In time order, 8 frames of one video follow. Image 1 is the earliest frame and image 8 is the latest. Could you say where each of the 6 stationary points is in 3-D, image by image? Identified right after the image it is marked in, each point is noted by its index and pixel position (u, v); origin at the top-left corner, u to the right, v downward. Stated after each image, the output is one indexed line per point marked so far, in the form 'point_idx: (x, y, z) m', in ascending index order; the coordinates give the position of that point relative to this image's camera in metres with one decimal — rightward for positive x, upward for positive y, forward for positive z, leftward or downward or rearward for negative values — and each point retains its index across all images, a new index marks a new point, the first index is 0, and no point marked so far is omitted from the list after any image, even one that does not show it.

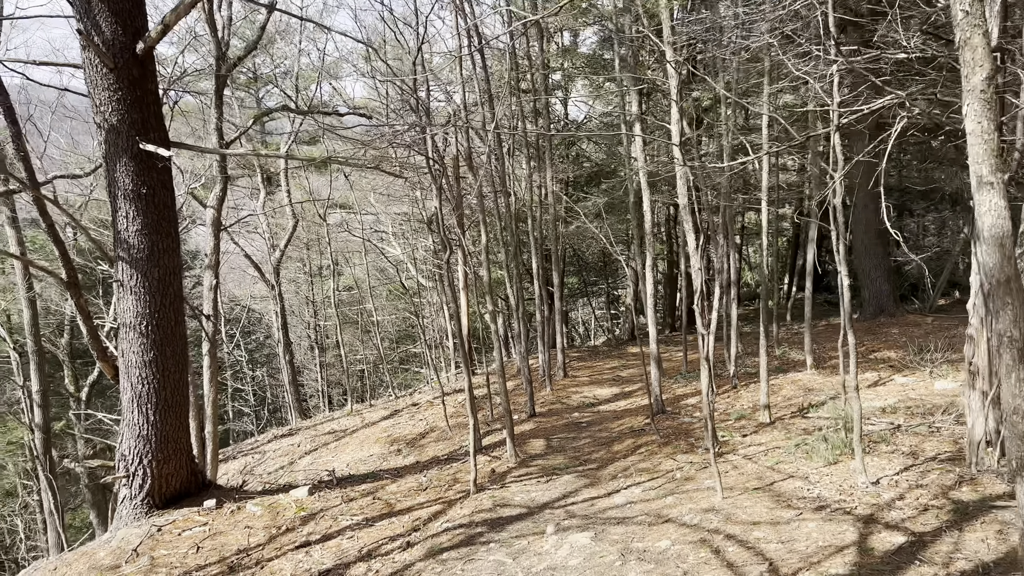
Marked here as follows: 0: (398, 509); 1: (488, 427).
0: (-0.8, -1.6, +5.8) m
1: (-0.3, -1.5, +8.7) m
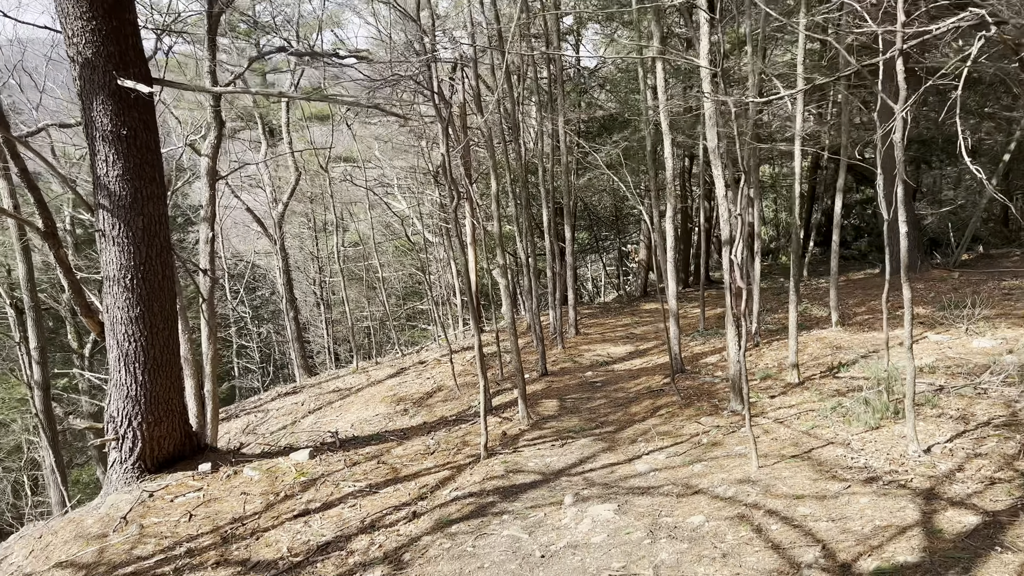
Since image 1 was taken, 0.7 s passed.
0: (-0.7, -1.3, +5.4) m
1: (-0.2, -1.0, +8.3) m
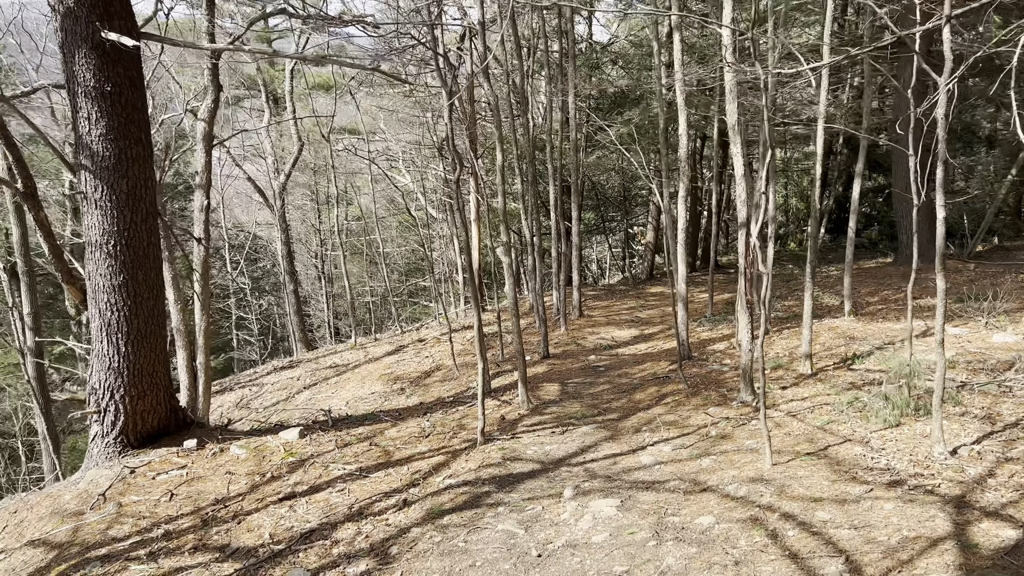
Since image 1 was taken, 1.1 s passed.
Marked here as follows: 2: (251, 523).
0: (-0.7, -1.1, +5.2) m
1: (-0.1, -0.8, +8.1) m
2: (-1.4, -1.3, +4.3) m
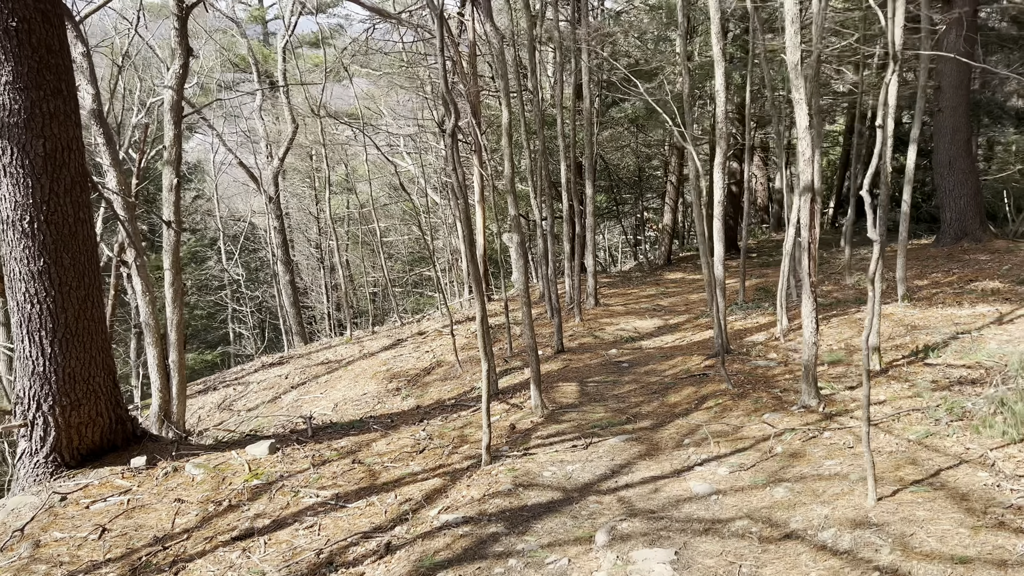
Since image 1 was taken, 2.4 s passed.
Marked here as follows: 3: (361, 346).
0: (-0.7, -1.0, +4.2) m
1: (-0.1, -0.7, +7.1) m
2: (-1.3, -1.2, +3.4) m
3: (-2.0, -0.7, +10.4) m
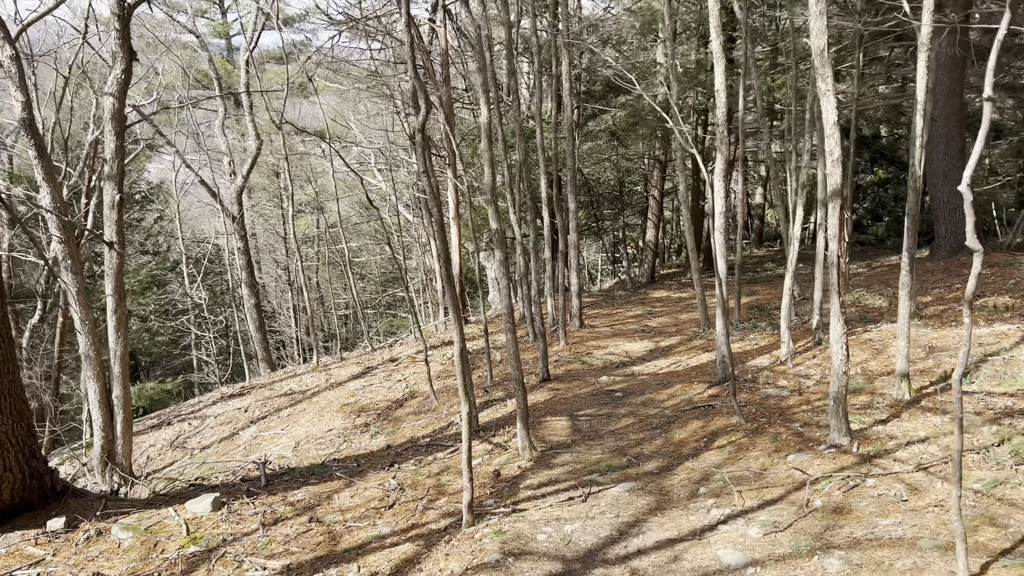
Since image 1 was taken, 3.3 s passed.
0: (-0.7, -1.1, +3.5) m
1: (-0.2, -0.9, +6.4) m
2: (-1.4, -1.3, +2.7) m
3: (-2.2, -1.0, +9.7) m
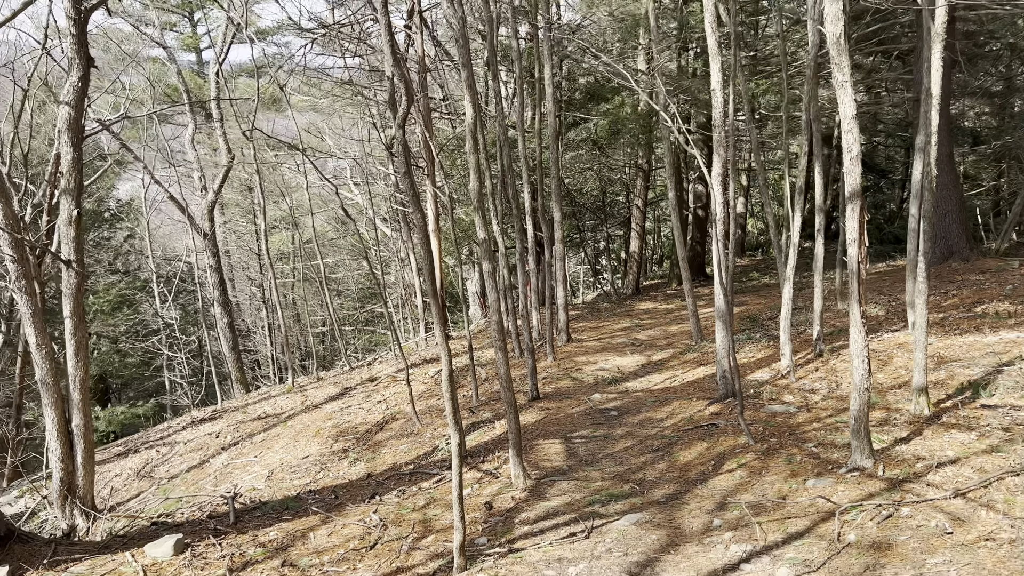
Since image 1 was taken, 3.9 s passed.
0: (-0.7, -1.2, +3.1) m
1: (-0.3, -1.0, +6.1) m
2: (-1.3, -1.4, +2.2) m
3: (-2.4, -1.2, +9.2) m
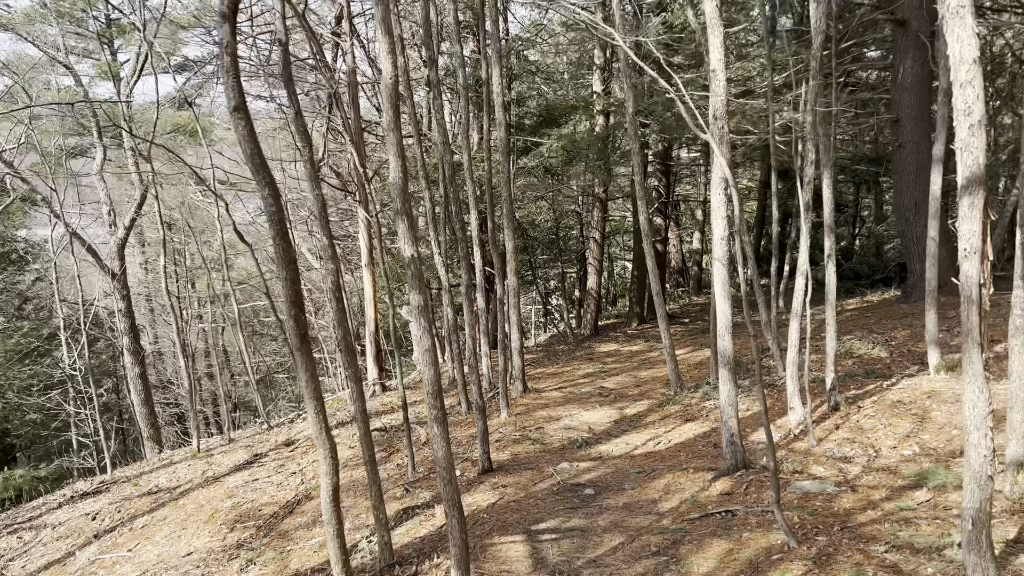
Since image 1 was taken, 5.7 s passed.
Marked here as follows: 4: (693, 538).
0: (-0.9, -1.3, +1.7) m
1: (-0.6, -1.2, +4.7) m
2: (-1.4, -1.4, +0.8) m
3: (-2.9, -1.7, +7.7) m
4: (+0.8, -1.0, +3.4) m
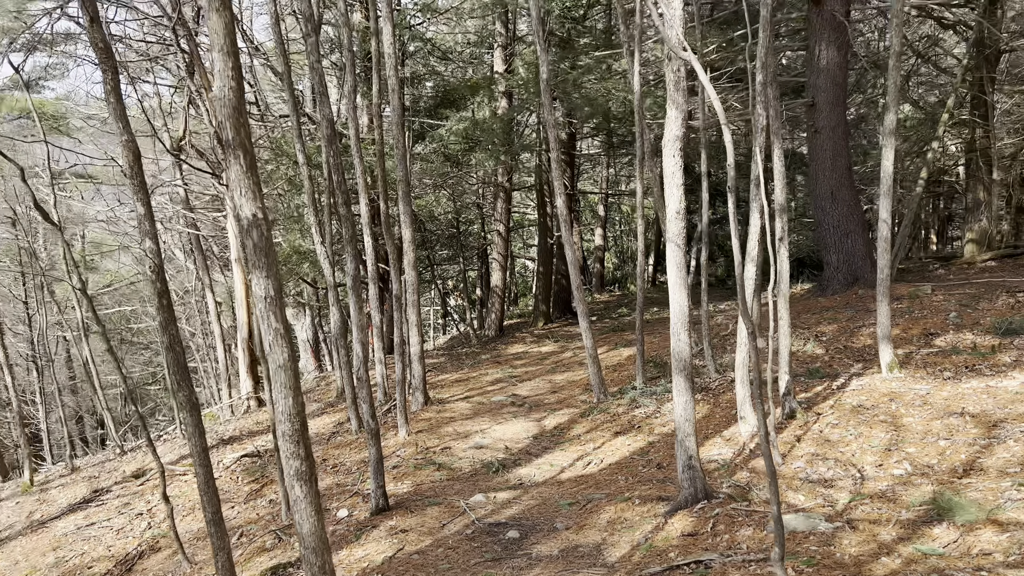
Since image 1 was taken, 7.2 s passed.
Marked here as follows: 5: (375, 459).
0: (-0.9, -1.3, +0.7) m
1: (-1.1, -1.2, +3.7) m
2: (-1.4, -1.4, -0.3) m
3: (-3.7, -1.7, +6.4) m
4: (+0.5, -1.0, +2.5) m
5: (-0.7, -0.8, +4.0) m
